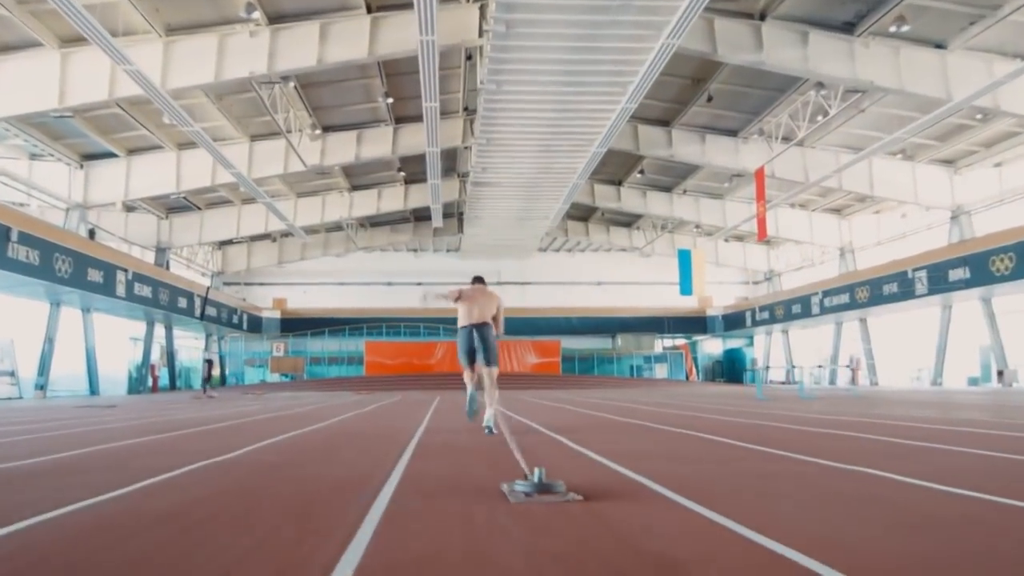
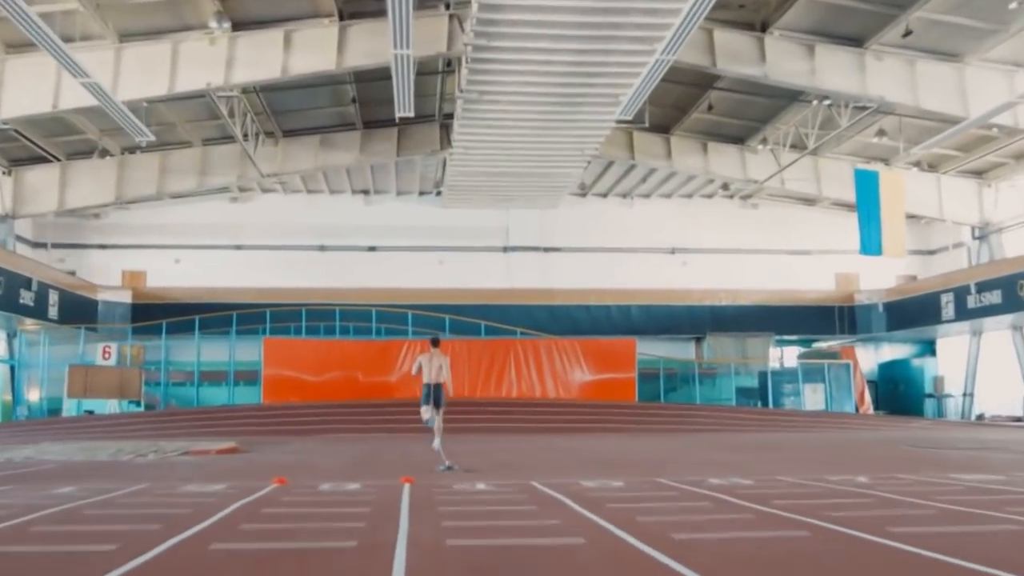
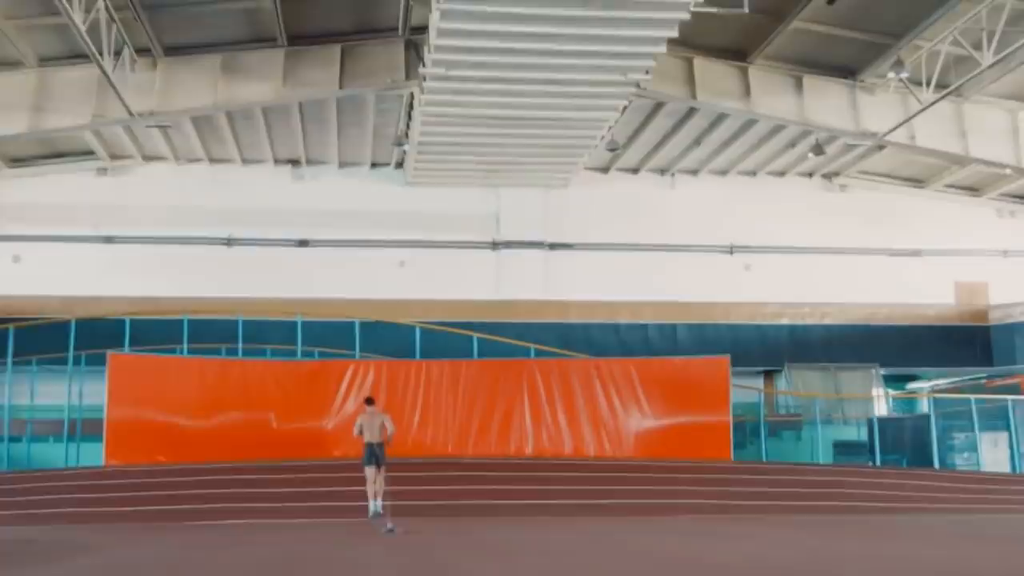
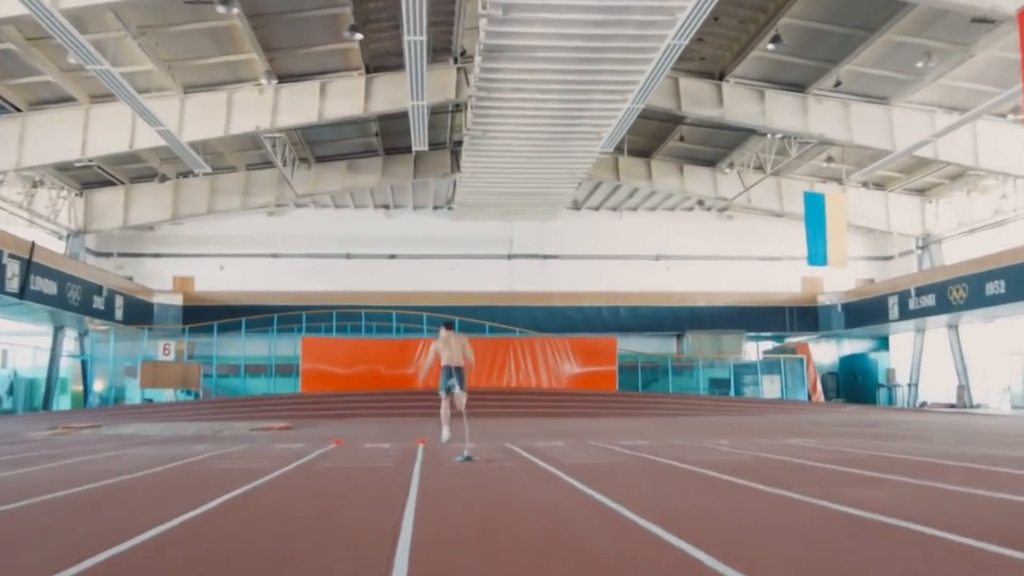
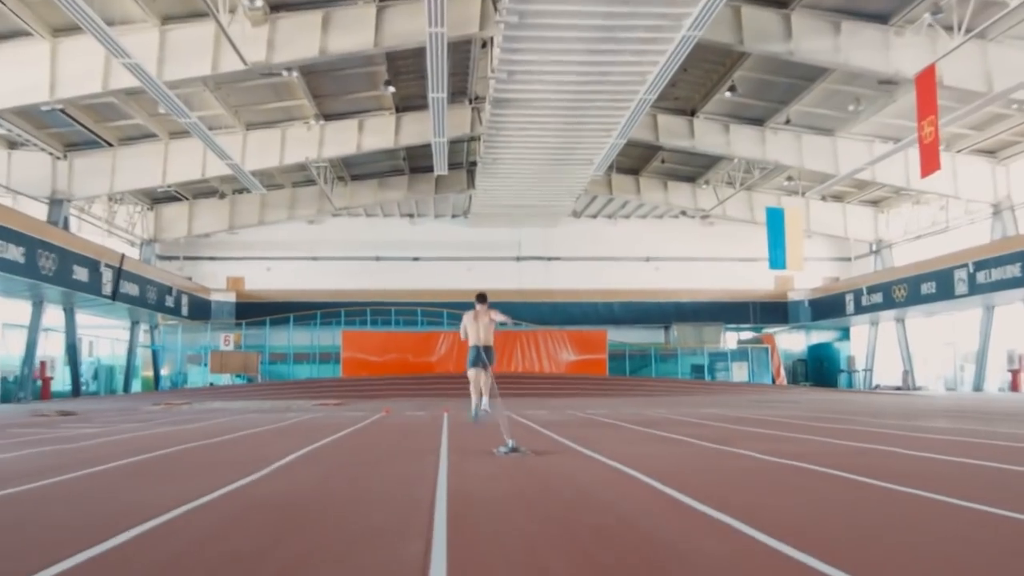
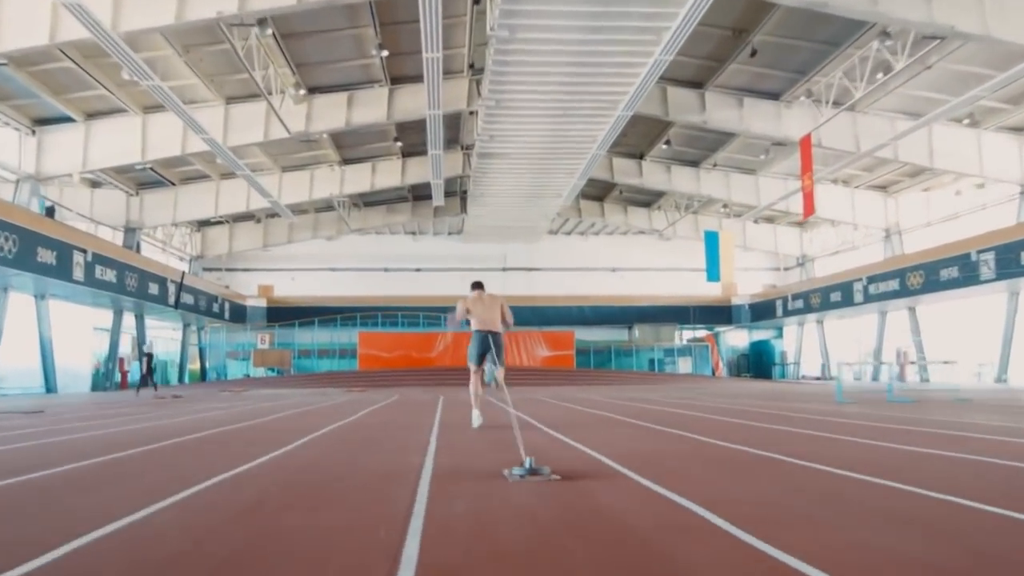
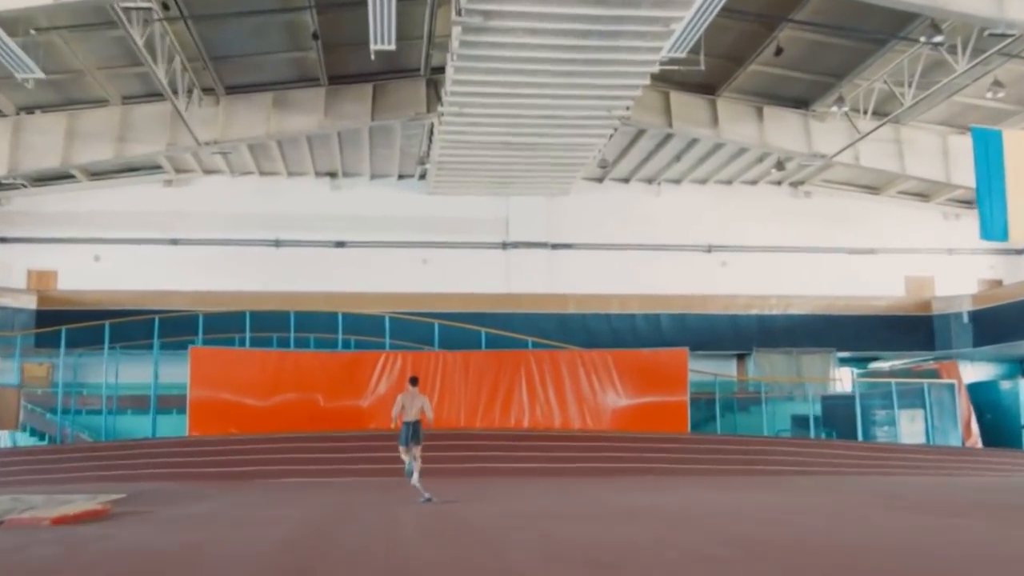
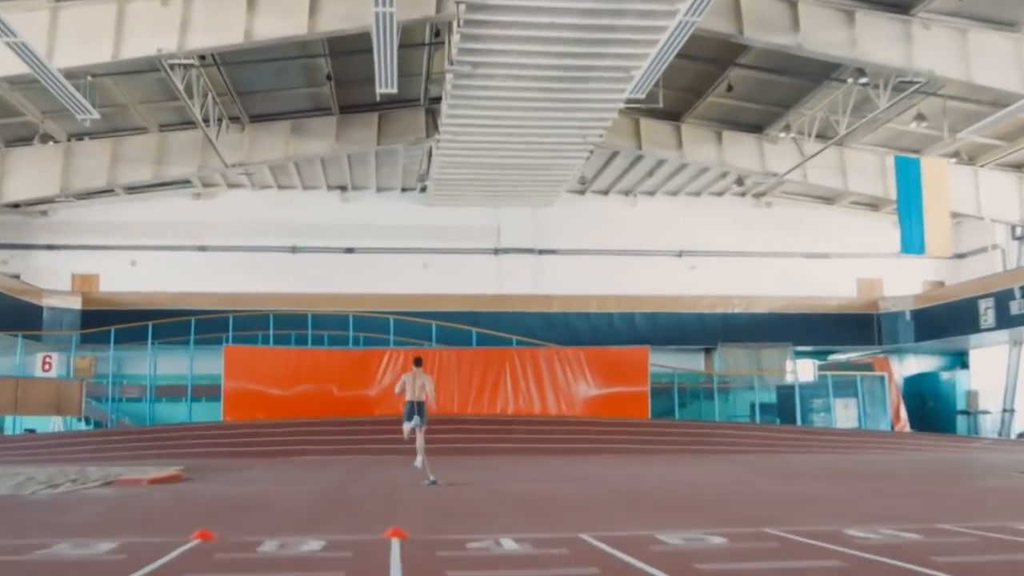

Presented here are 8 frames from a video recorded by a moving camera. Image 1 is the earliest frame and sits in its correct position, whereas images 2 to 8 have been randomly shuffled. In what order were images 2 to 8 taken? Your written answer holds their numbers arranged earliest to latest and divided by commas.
6, 5, 4, 2, 8, 7, 3
